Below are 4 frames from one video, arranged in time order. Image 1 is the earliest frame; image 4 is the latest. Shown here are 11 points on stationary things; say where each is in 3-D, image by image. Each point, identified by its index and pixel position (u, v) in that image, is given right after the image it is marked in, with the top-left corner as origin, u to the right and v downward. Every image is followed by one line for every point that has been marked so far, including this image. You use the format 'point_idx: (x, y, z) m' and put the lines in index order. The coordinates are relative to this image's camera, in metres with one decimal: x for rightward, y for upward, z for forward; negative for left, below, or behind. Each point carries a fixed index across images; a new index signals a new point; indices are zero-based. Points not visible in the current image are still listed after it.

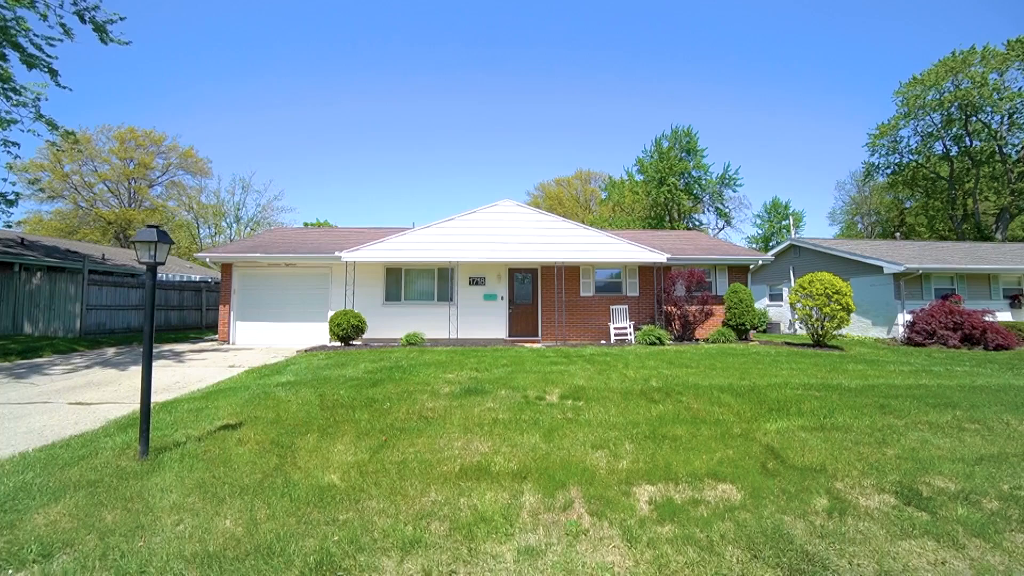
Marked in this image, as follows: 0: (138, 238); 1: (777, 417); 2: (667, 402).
0: (-3.9, +0.5, +4.2) m
1: (+3.4, -1.7, +5.1) m
2: (+2.2, -1.6, +5.7) m
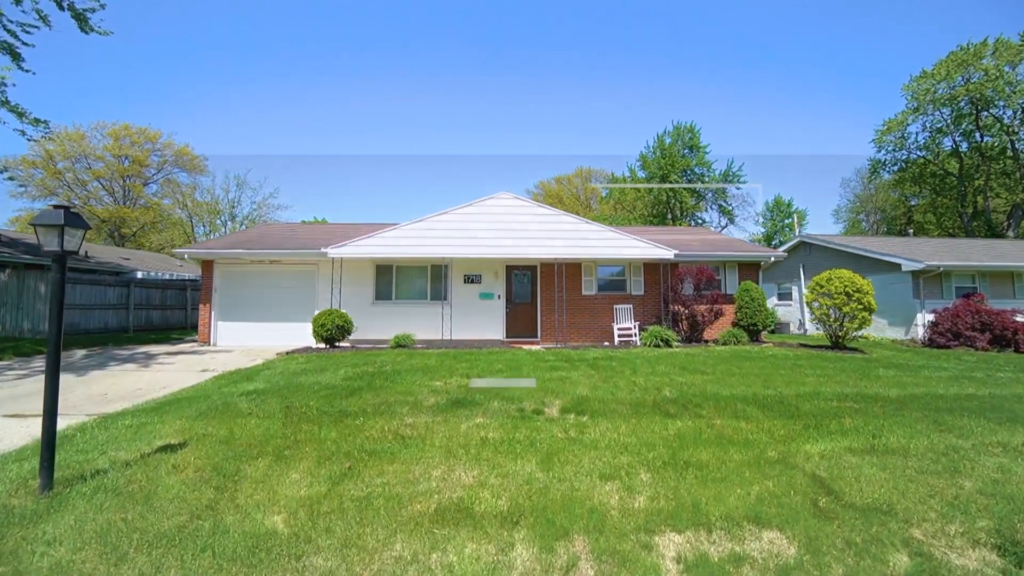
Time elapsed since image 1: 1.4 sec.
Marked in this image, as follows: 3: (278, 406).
0: (-4.0, +0.6, +3.4) m
1: (+3.3, -1.6, +4.4) m
2: (+2.1, -1.6, +5.0) m
3: (-3.2, -1.6, +5.6) m
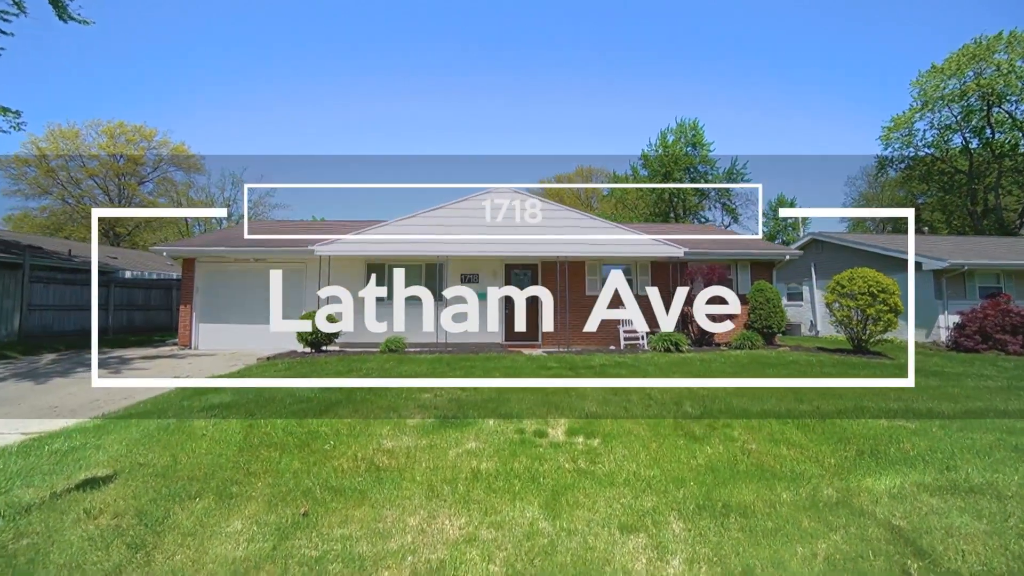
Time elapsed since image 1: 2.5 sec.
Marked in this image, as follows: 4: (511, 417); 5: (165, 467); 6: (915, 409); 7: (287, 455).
0: (-4.0, +0.6, +2.6) m
1: (+3.3, -1.6, +3.6) m
2: (+2.1, -1.6, +4.2) m
3: (-3.3, -1.6, +4.8) m
4: (0.0, -1.6, +4.9) m
5: (-3.2, -1.7, +3.7) m
6: (+5.2, -1.6, +5.2) m
7: (-2.2, -1.7, +4.0) m
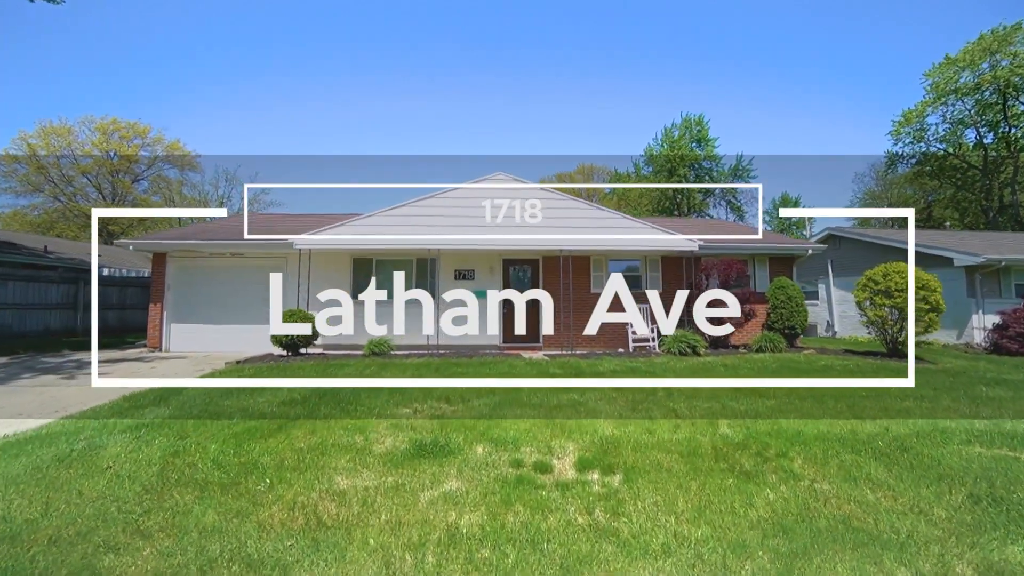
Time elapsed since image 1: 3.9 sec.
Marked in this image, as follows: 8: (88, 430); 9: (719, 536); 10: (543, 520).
0: (-4.0, +0.7, +1.6) m
1: (+3.2, -1.5, +2.6) m
2: (+2.1, -1.5, +3.2) m
3: (-3.3, -1.5, +3.8) m
4: (-0.1, -1.5, +3.9) m
5: (-3.3, -1.6, +2.7) m
6: (+5.2, -1.5, +4.2) m
7: (-2.3, -1.6, +3.0) m
8: (-4.6, -1.6, +4.4) m
9: (+1.3, -1.5, +2.6) m
10: (+0.2, -1.5, +2.7) m
